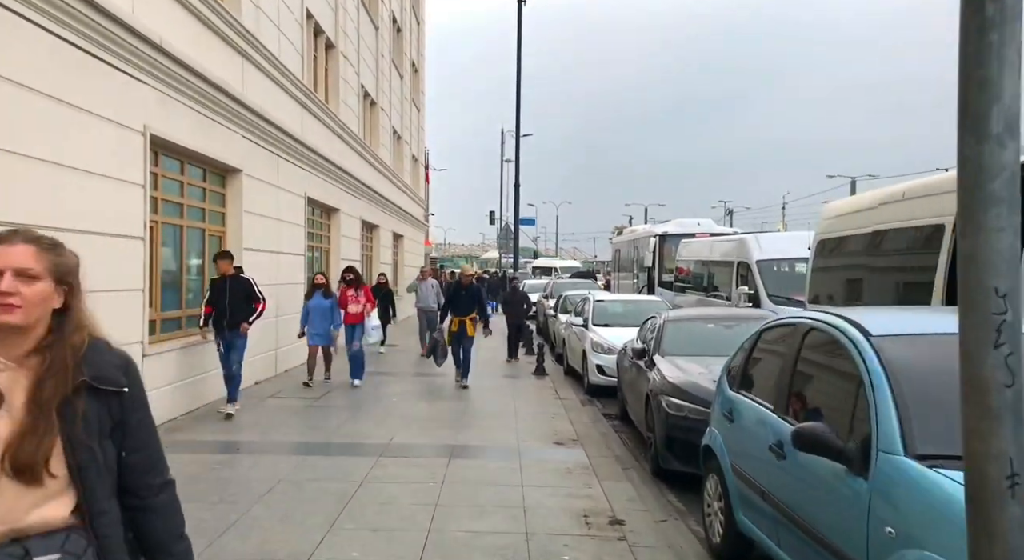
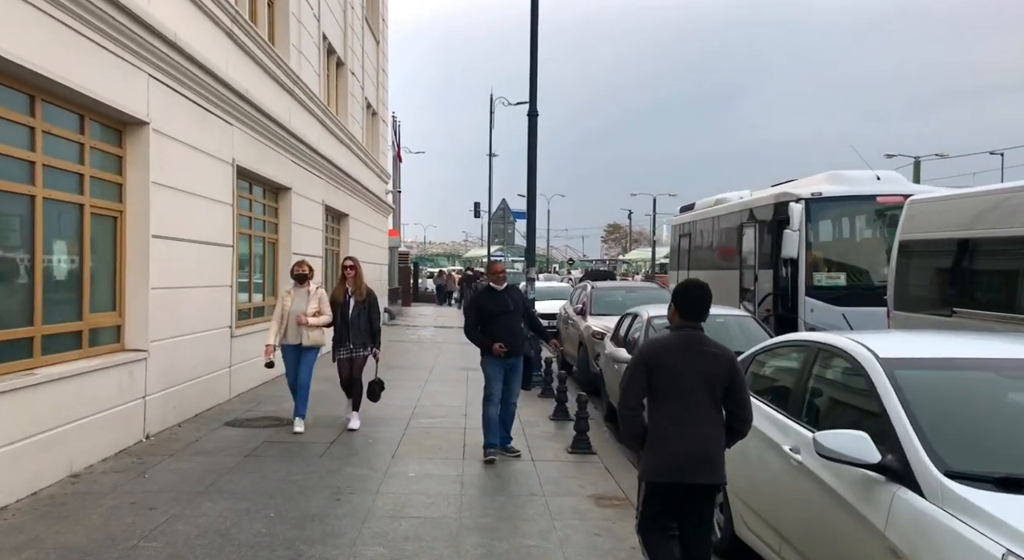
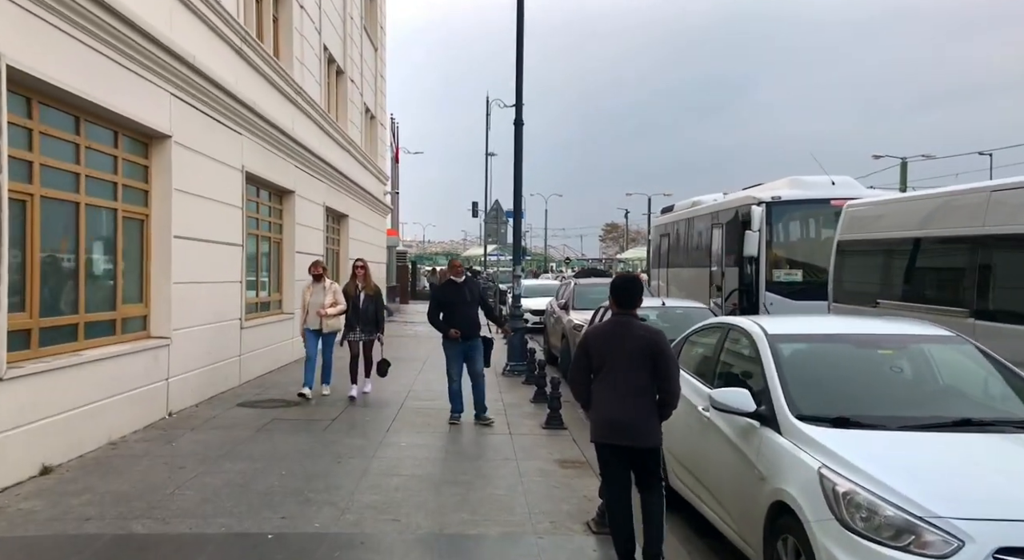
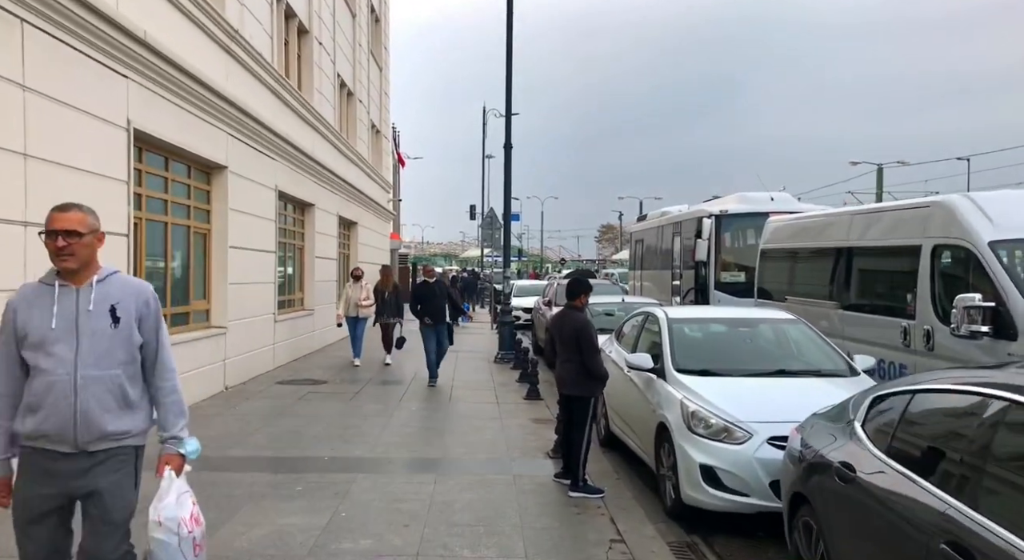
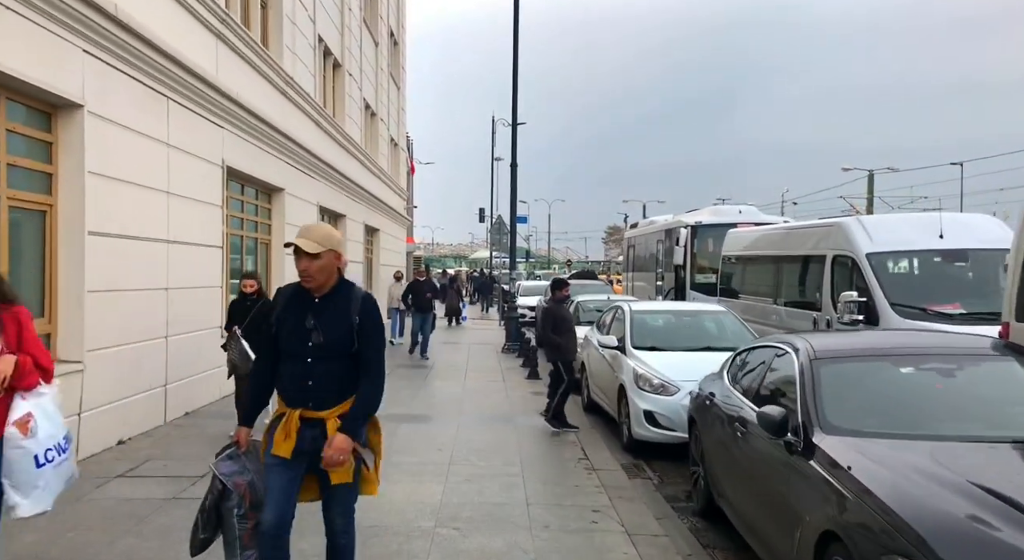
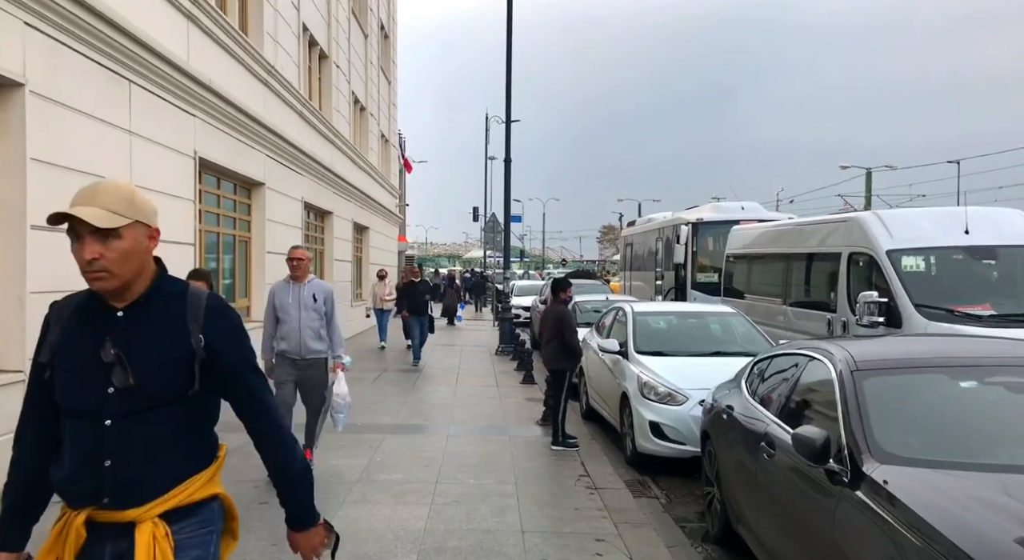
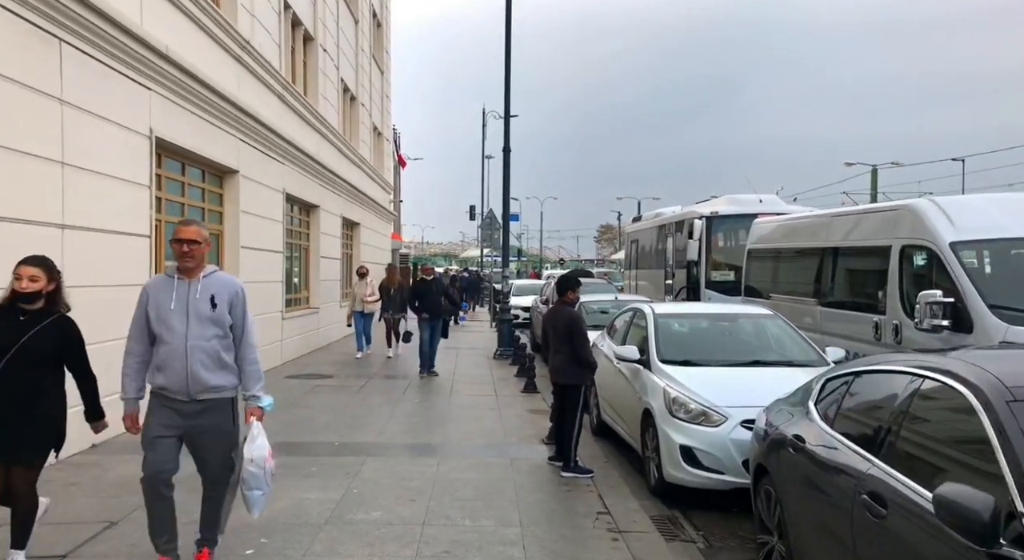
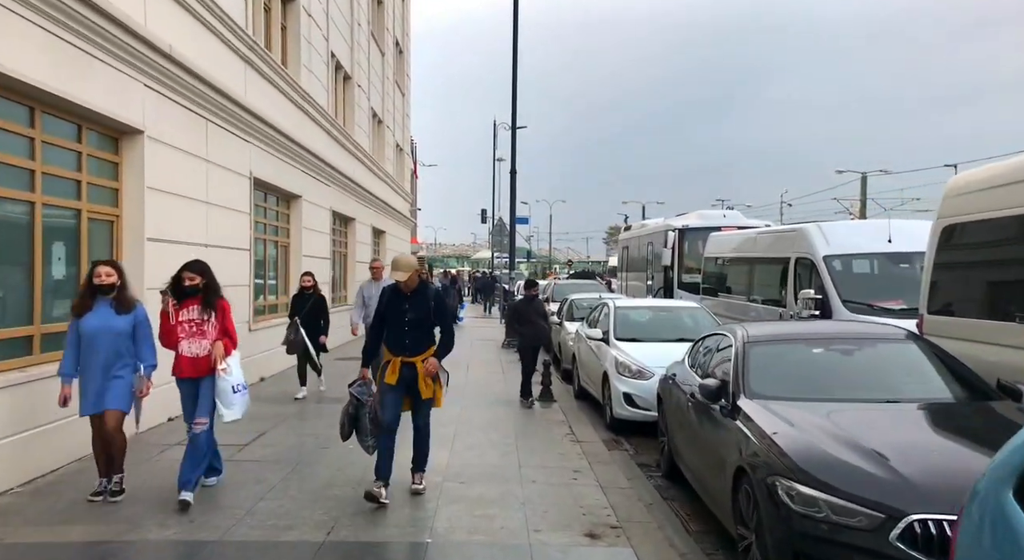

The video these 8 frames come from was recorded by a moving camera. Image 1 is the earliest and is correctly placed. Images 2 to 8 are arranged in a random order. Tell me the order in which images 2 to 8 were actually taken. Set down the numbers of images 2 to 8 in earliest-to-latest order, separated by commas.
8, 5, 6, 7, 4, 3, 2
